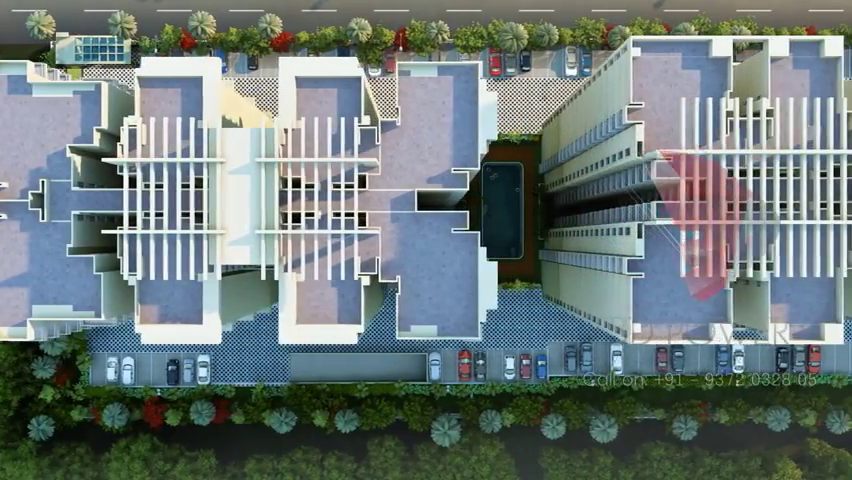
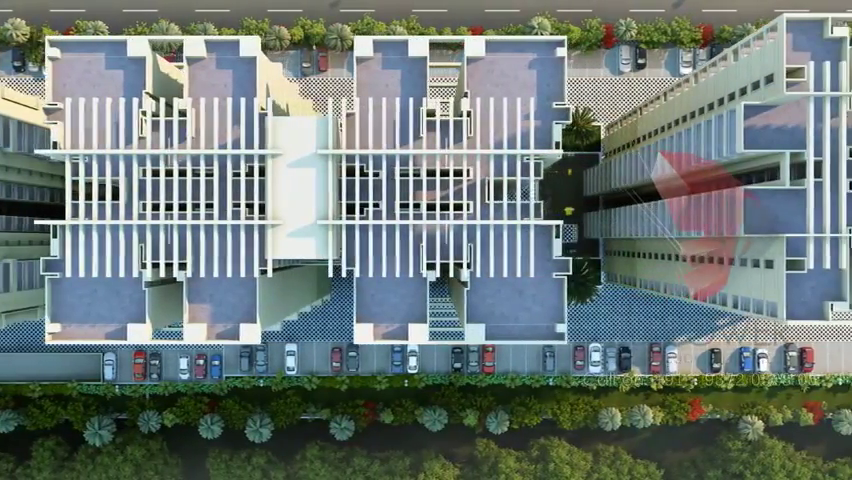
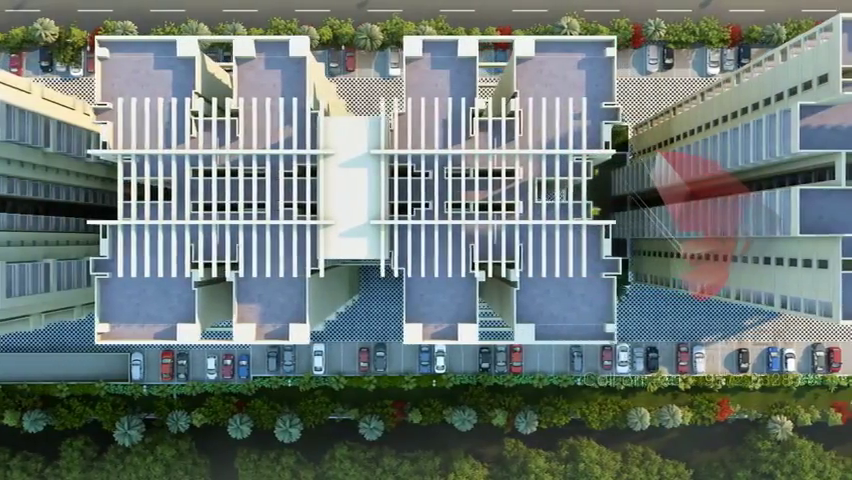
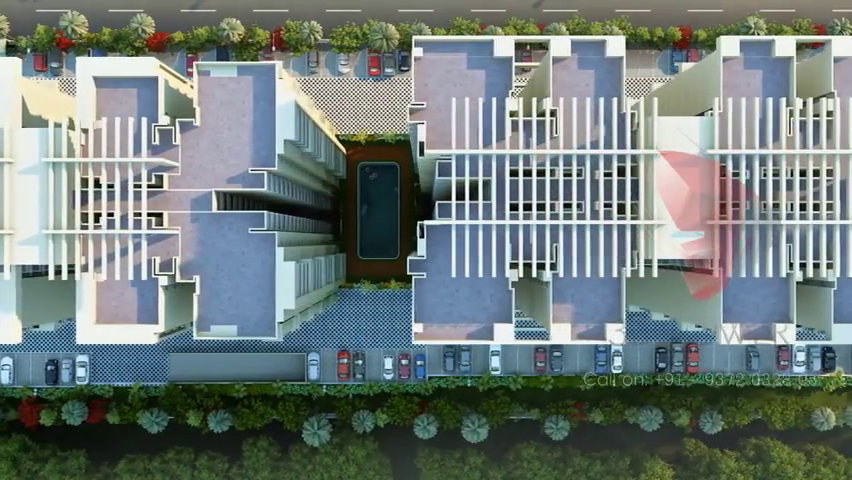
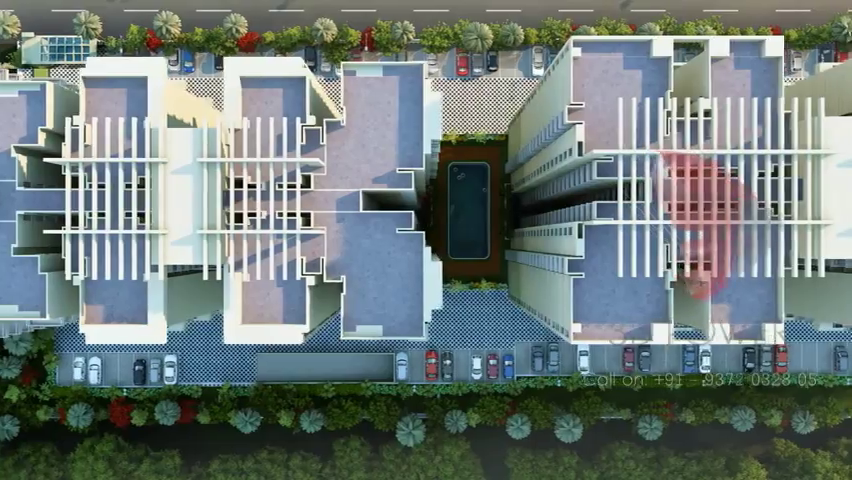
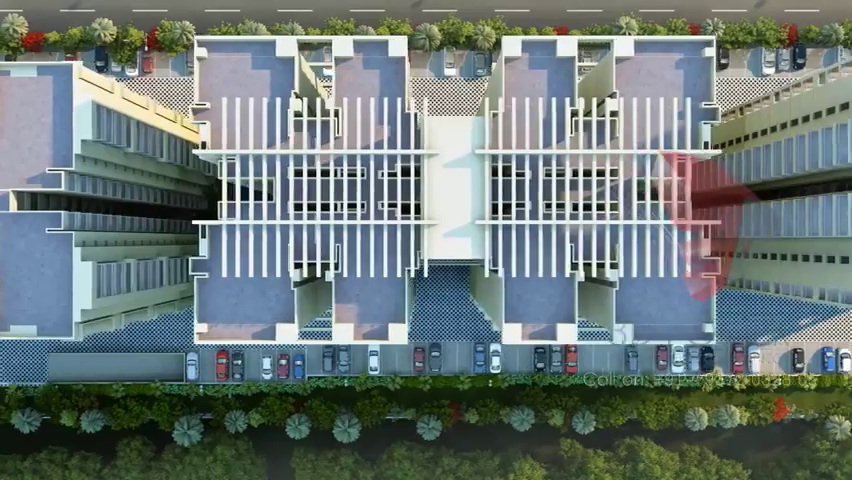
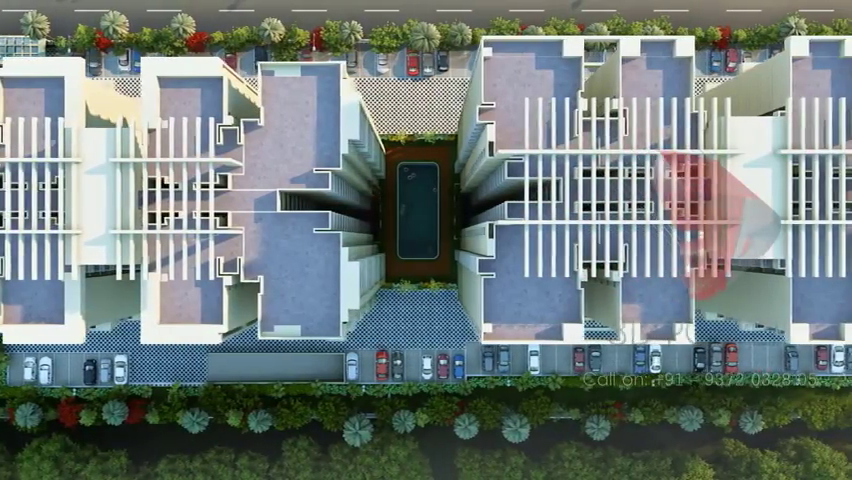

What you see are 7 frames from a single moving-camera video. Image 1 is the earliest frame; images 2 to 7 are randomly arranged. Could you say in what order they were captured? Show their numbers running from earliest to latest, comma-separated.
5, 7, 4, 6, 3, 2
